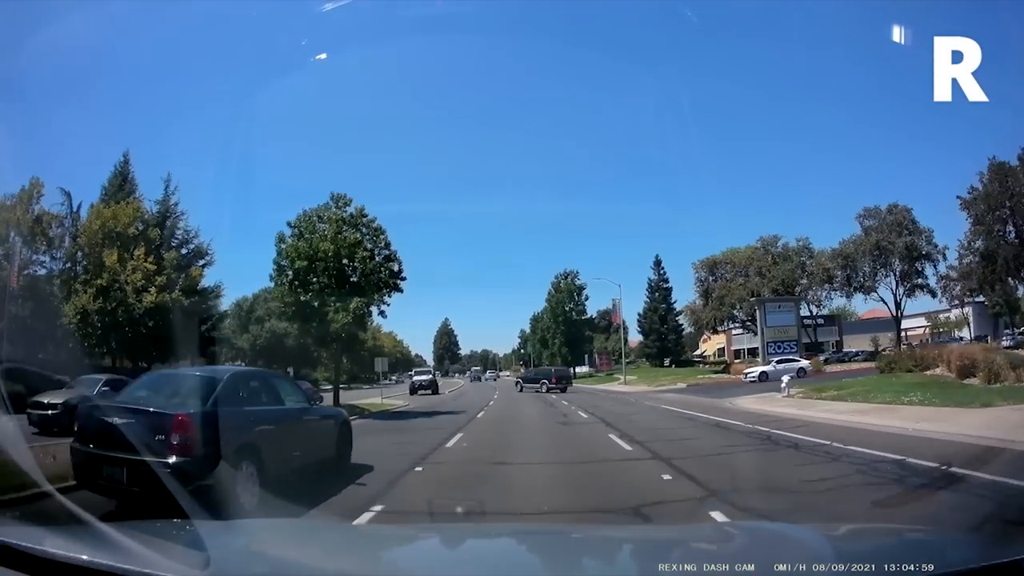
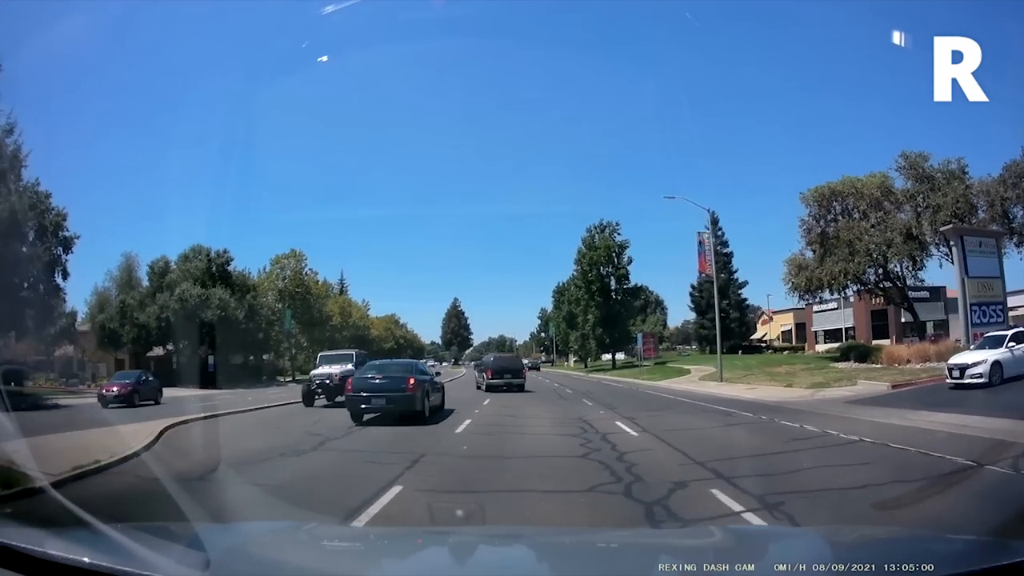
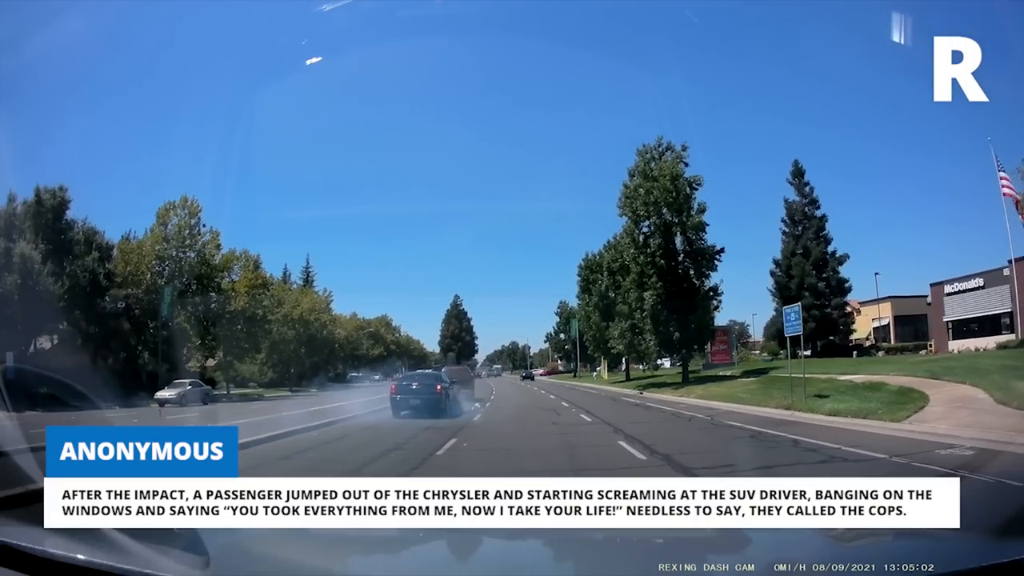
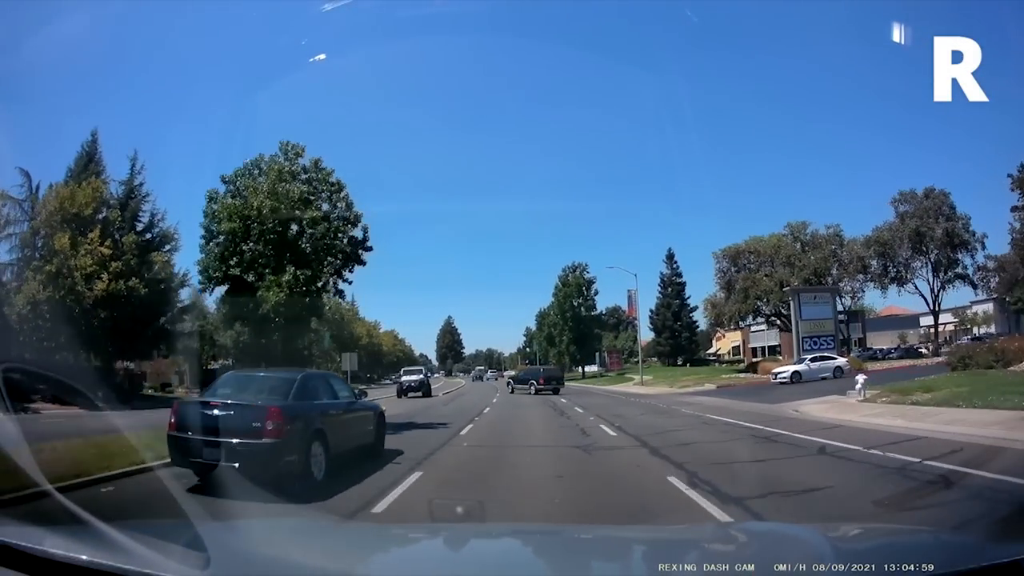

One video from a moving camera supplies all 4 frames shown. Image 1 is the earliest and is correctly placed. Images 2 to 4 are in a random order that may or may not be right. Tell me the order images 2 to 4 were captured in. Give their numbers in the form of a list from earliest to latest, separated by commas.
4, 2, 3
